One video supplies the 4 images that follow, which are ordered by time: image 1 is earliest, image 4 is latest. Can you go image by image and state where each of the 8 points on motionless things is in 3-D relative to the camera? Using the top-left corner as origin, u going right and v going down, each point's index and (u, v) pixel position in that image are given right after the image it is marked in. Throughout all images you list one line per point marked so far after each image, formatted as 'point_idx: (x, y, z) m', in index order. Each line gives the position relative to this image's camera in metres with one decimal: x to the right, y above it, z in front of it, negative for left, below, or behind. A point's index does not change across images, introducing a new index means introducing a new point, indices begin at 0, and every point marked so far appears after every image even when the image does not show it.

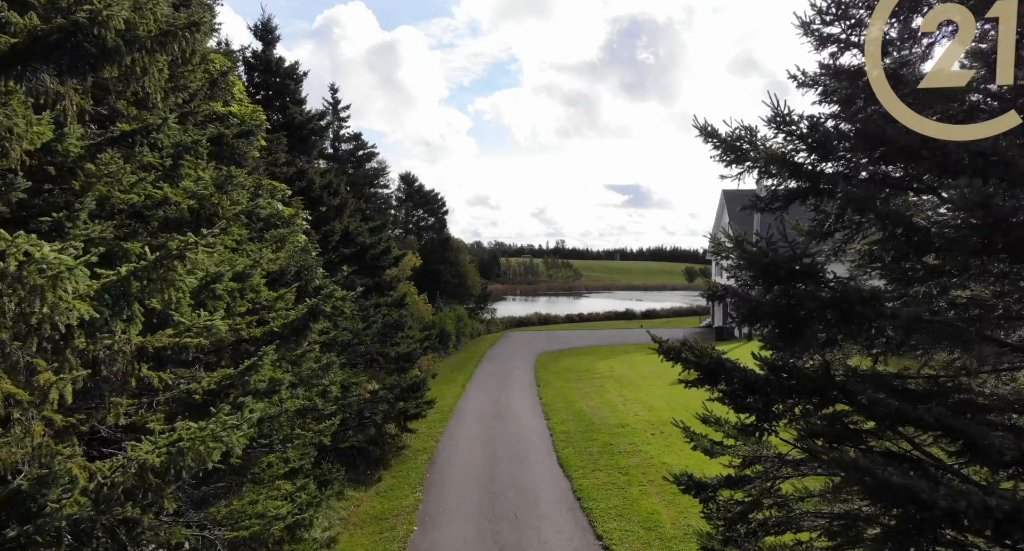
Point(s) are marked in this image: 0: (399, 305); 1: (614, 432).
0: (-3.2, -0.8, +19.2) m
1: (+2.6, -4.0, +17.7) m
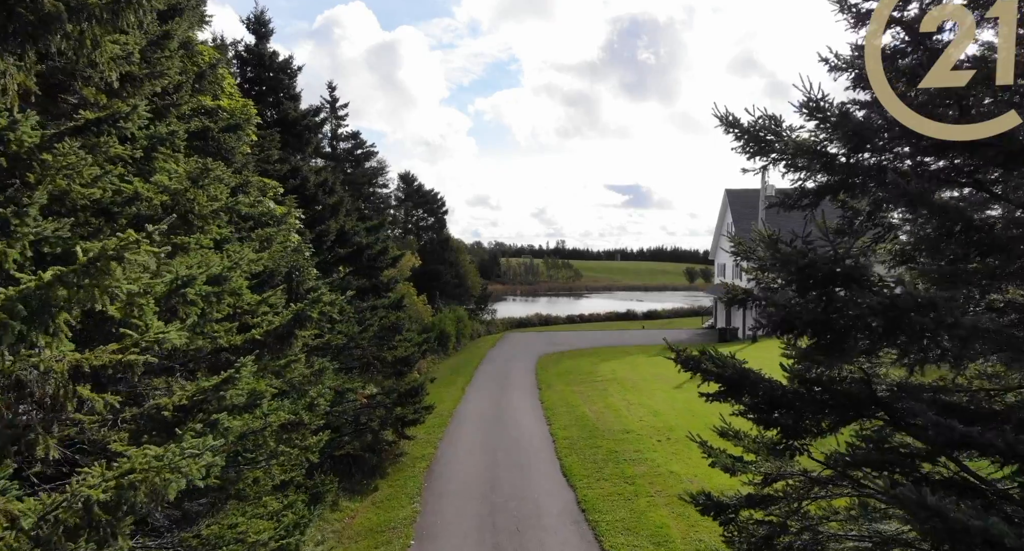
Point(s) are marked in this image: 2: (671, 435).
0: (-3.1, -0.9, +18.6) m
1: (+2.7, -4.1, +17.1) m
2: (+4.0, -4.0, +17.1) m
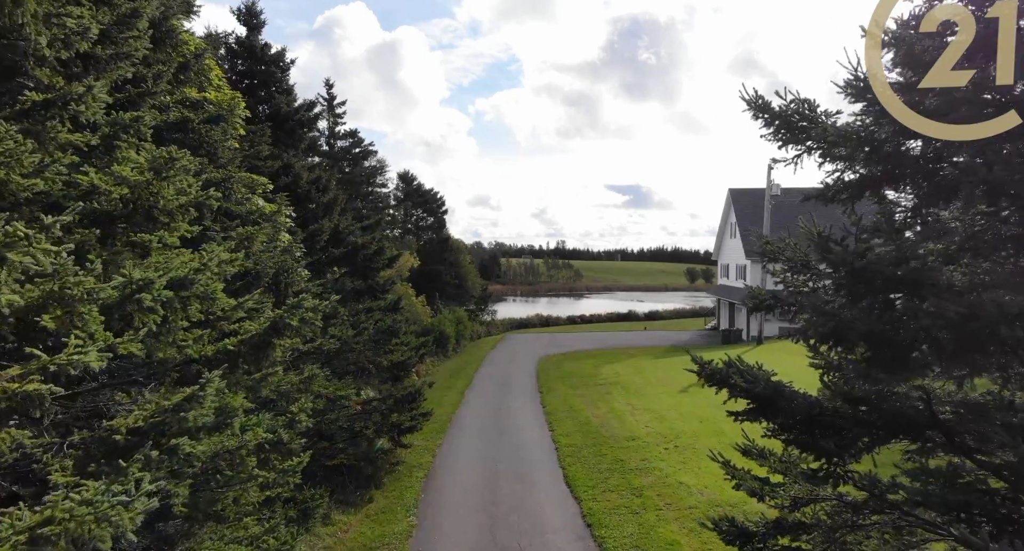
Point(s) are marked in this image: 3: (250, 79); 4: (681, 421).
0: (-3.1, -0.9, +18.0) m
1: (+2.7, -4.1, +16.4) m
2: (+4.0, -4.0, +16.4) m
3: (-6.1, +4.6, +16.1) m
4: (+4.6, -4.0, +18.8) m
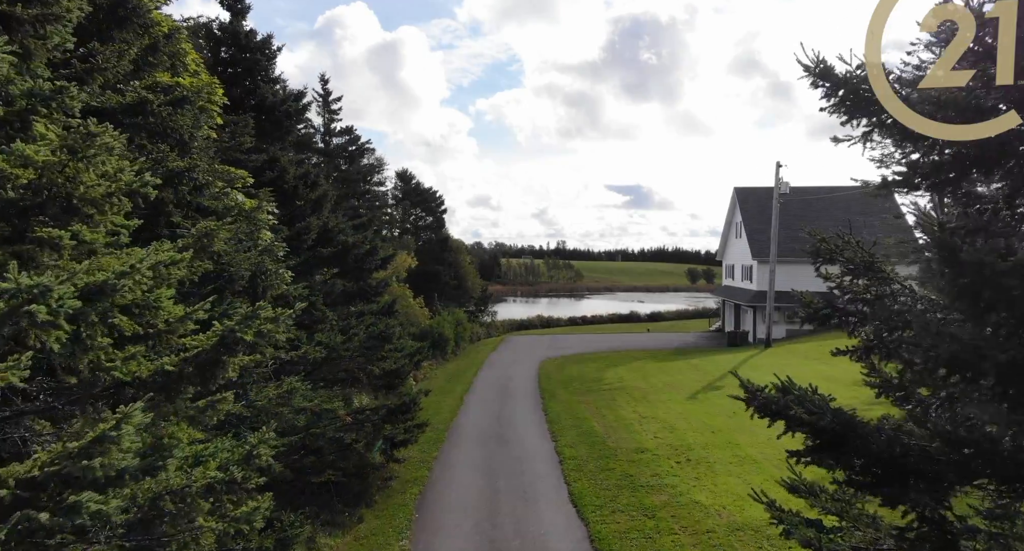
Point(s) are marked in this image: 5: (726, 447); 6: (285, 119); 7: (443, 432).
0: (-3.1, -0.9, +16.9) m
1: (+2.7, -4.1, +15.4) m
2: (+4.0, -4.0, +15.4) m
3: (-6.1, +4.6, +15.1) m
4: (+4.6, -4.0, +17.7) m
5: (+4.9, -4.0, +15.8) m
6: (-5.0, +3.5, +15.3) m
7: (-2.0, -4.4, +19.7) m
